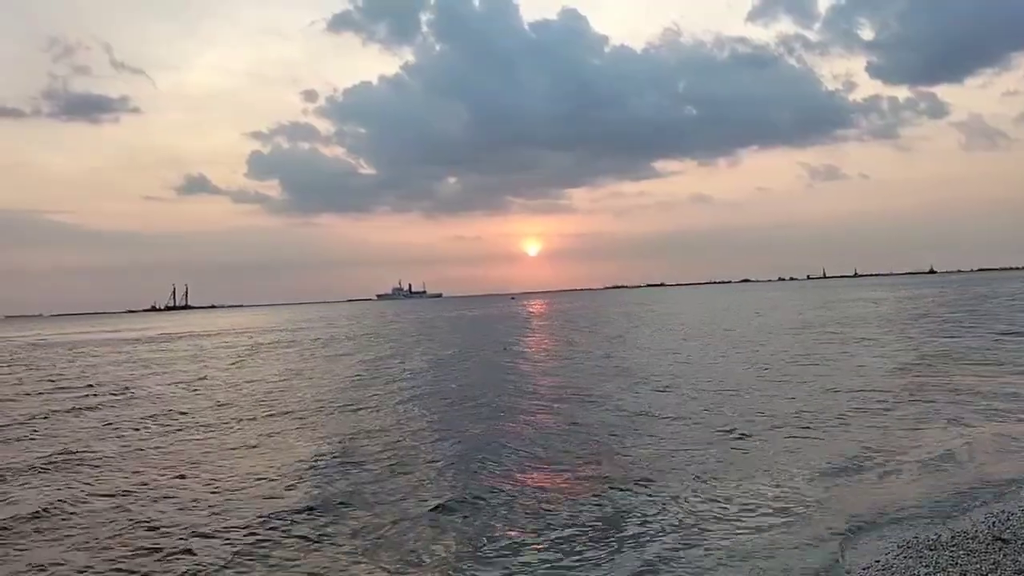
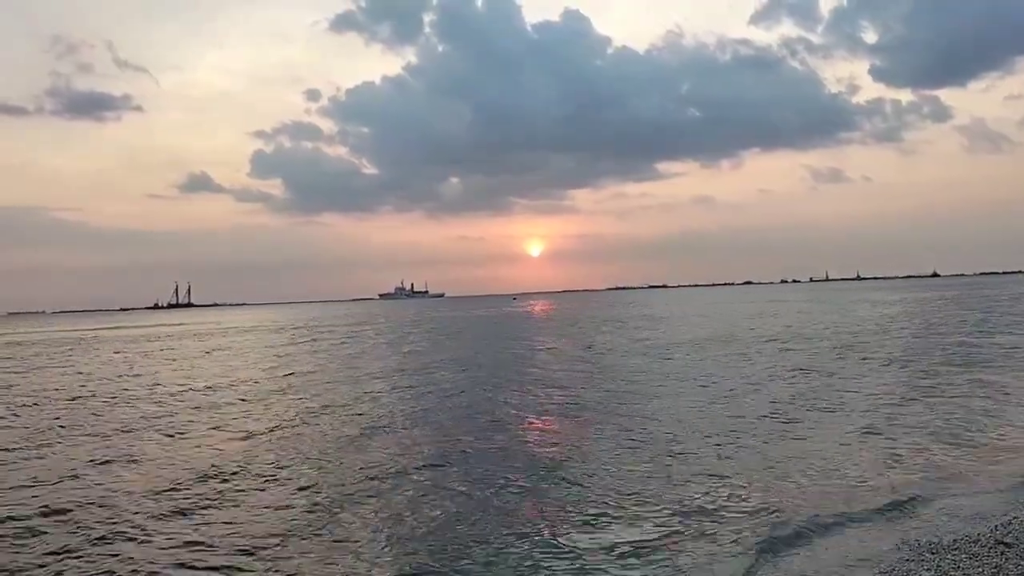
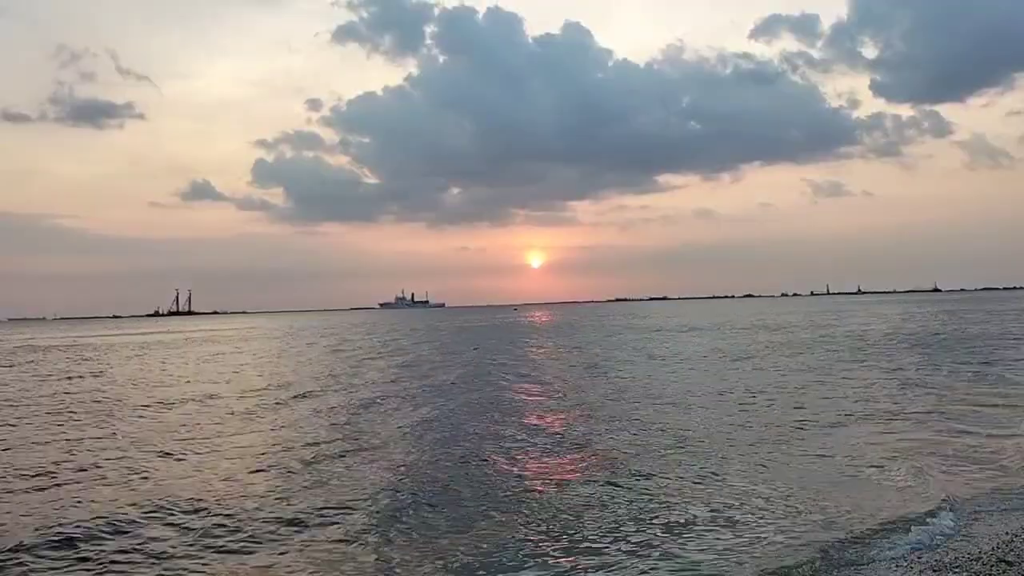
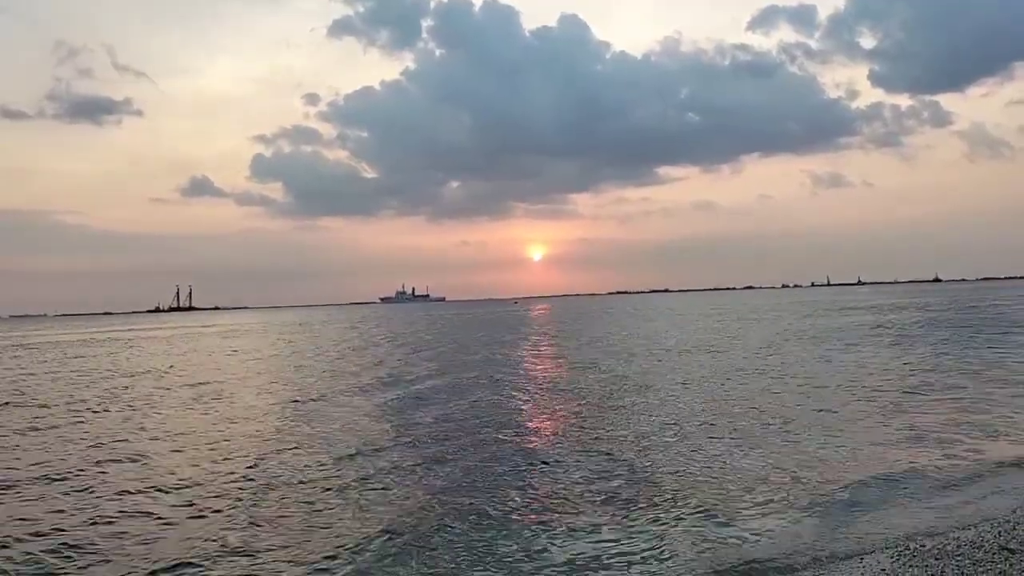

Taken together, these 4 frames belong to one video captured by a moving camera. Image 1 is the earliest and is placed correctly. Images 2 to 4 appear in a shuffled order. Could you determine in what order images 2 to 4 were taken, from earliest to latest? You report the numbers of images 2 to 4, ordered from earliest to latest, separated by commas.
2, 3, 4
